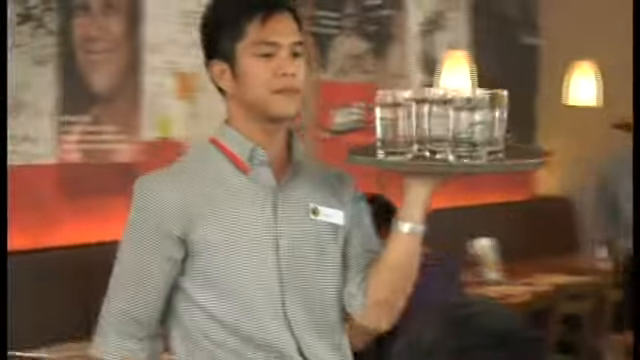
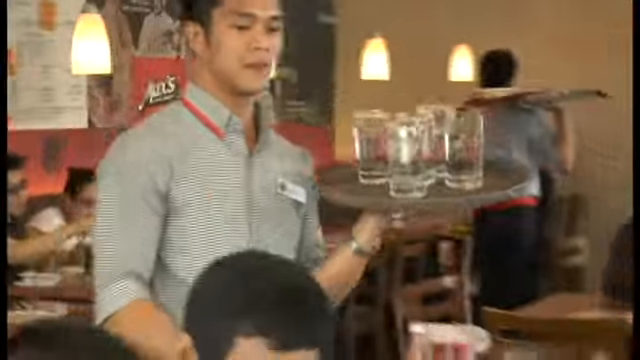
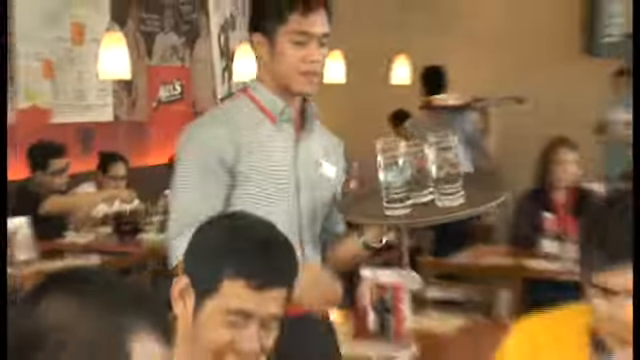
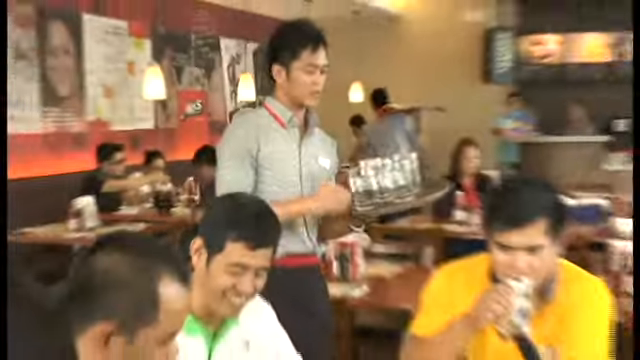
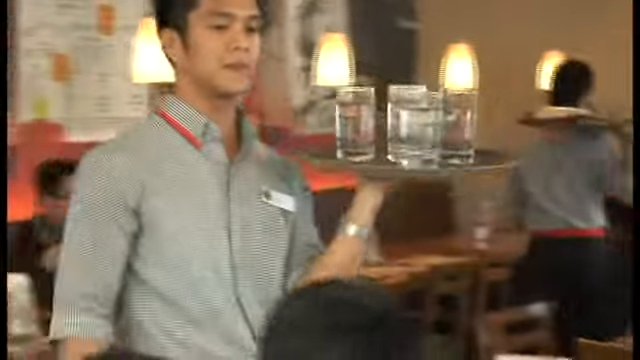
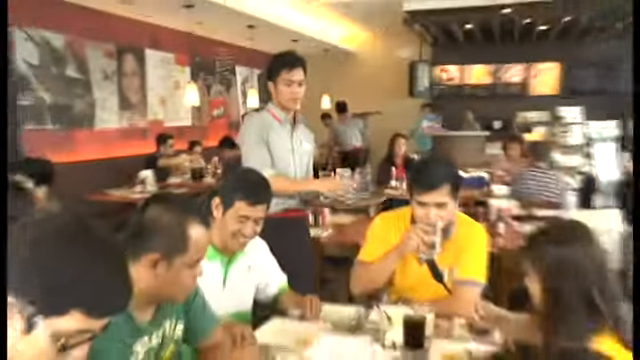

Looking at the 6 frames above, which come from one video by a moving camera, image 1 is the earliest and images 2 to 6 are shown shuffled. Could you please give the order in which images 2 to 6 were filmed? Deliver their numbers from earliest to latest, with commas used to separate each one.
5, 2, 3, 4, 6
